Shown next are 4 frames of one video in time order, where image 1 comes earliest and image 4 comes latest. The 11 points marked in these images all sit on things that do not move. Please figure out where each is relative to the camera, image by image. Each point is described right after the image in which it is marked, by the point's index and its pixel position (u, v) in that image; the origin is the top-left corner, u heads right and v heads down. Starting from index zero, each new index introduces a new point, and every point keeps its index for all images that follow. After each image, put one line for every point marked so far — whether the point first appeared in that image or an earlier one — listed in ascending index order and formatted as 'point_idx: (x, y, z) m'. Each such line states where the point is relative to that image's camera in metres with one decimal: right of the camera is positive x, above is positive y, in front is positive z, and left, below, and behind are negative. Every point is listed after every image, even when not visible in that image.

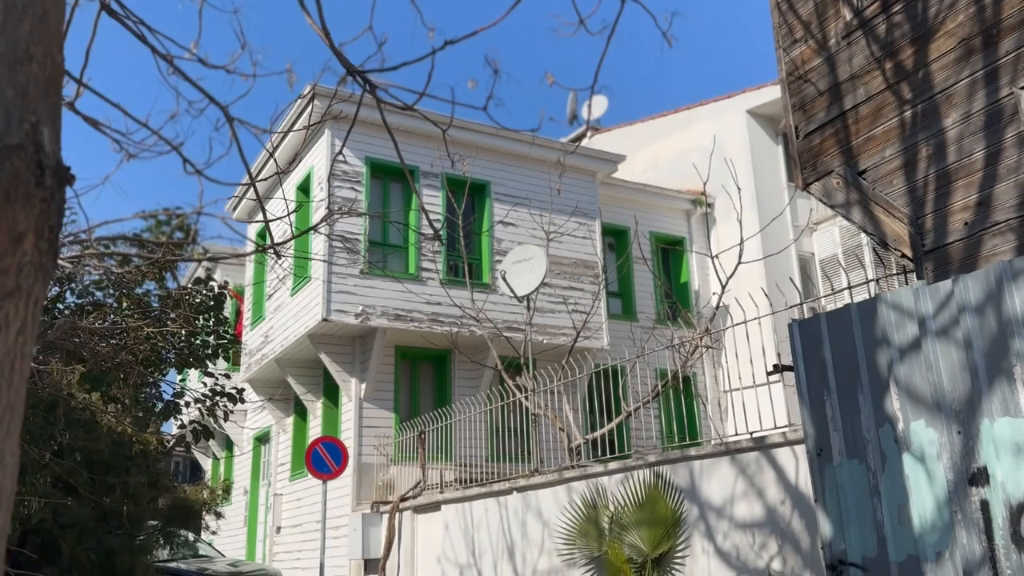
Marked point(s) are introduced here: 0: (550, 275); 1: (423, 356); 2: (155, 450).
0: (+0.6, +0.2, +13.4) m
1: (-1.5, -1.1, +13.0) m
2: (-3.0, -1.4, +6.6) m
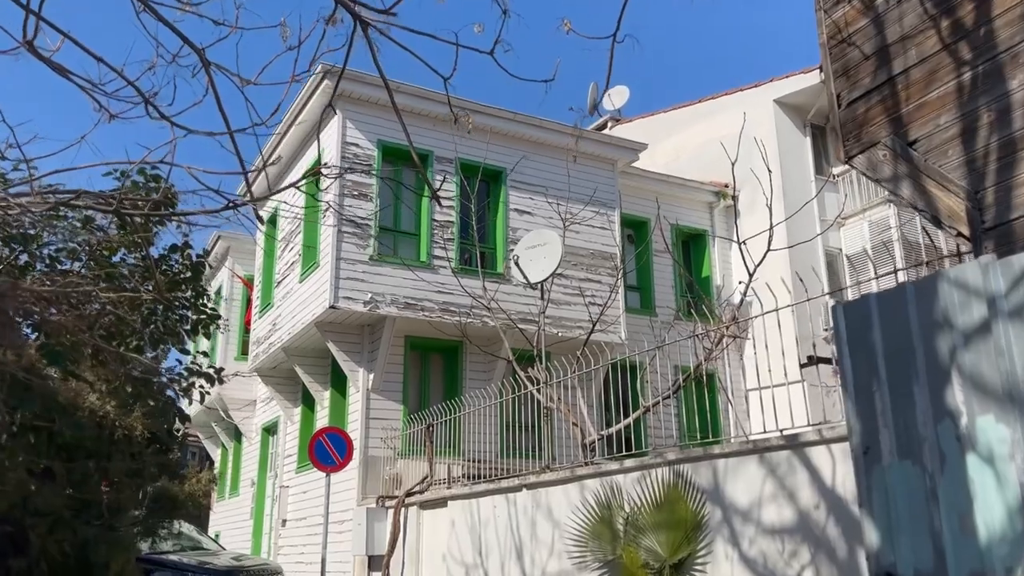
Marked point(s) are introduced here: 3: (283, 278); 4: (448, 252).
0: (+0.9, +0.4, +13.0) m
1: (-1.2, -0.9, +12.6) m
2: (-2.9, -1.2, +6.2) m
3: (-3.8, +0.2, +13.4) m
4: (-1.0, +0.6, +12.1) m
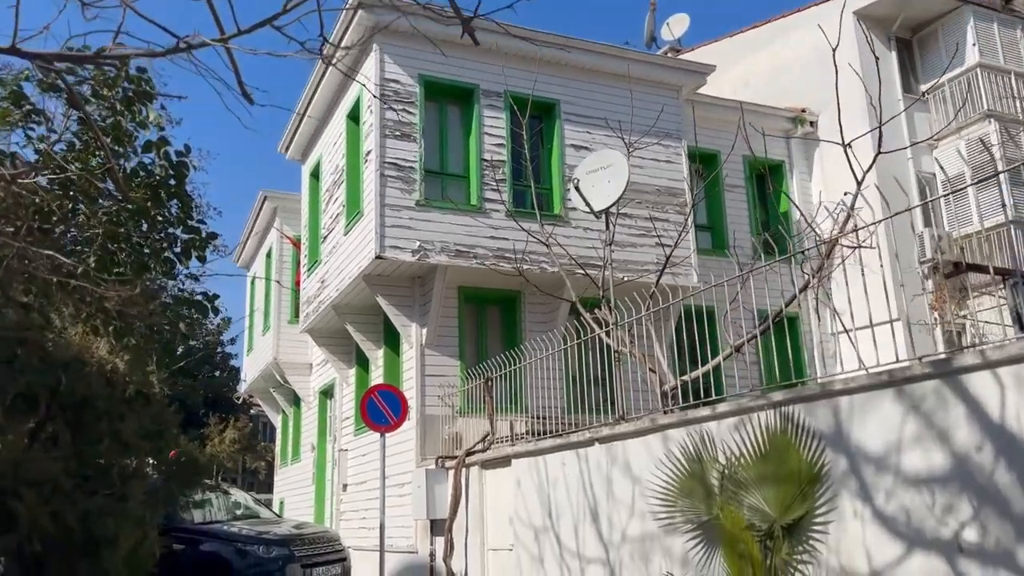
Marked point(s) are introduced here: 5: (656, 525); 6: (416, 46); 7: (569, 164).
0: (+1.8, +1.3, +11.9) m
1: (-0.3, -0.2, +11.7) m
2: (-2.5, -0.7, +5.5) m
3: (-2.9, +0.9, +12.6) m
4: (-0.2, +1.3, +11.2) m
5: (+1.1, -1.8, +5.9) m
6: (-1.3, +3.4, +11.2) m
7: (+0.8, +1.8, +11.6) m
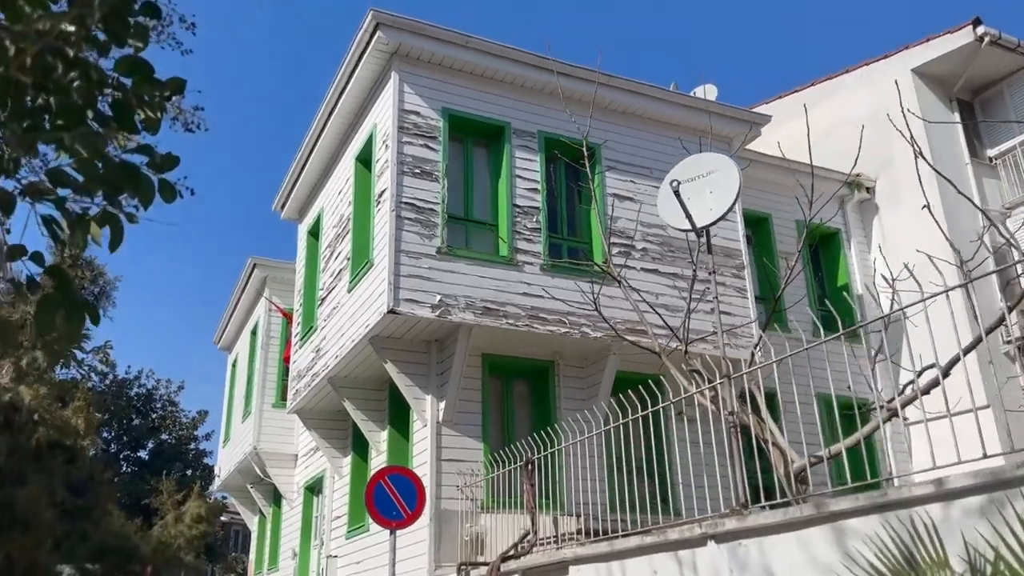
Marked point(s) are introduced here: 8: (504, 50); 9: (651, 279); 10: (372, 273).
0: (+2.2, +0.3, +10.2) m
1: (+0.1, -1.0, +9.8) m
2: (-1.9, -0.7, +3.6) m
3: (-2.5, -0.1, +10.9) m
4: (+0.3, +0.5, +9.6) m
5: (+1.6, -1.8, +3.9) m
6: (-0.9, +2.6, +9.8) m
7: (+1.3, +0.9, +10.1) m
8: (-0.2, +3.0, +9.9) m
9: (+1.7, +0.1, +10.0) m
10: (-1.6, +0.2, +9.3) m
